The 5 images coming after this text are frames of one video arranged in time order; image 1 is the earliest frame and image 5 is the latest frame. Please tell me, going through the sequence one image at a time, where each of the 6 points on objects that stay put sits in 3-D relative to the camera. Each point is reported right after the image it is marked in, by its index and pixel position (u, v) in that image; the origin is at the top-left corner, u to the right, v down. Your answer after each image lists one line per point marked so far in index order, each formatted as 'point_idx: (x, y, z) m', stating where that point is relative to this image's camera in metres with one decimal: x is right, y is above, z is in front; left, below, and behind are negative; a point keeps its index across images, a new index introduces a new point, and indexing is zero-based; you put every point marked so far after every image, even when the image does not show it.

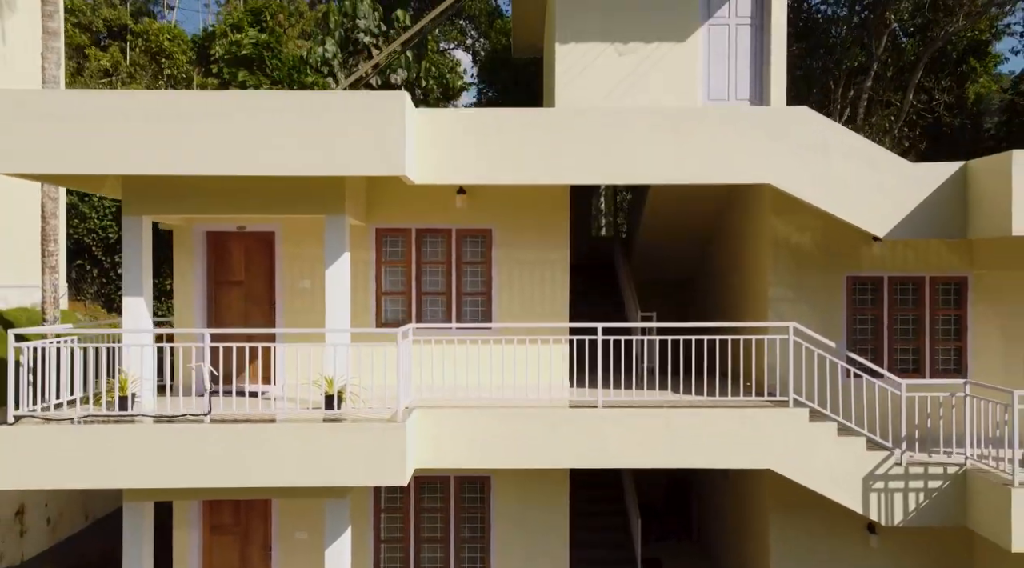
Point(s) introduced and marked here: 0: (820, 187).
0: (+3.4, +1.1, +8.8) m
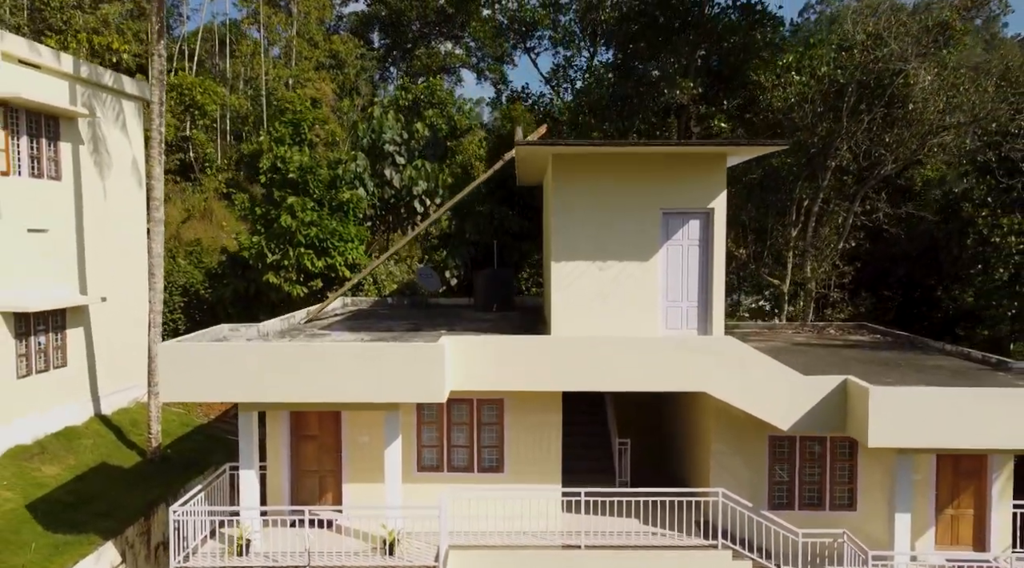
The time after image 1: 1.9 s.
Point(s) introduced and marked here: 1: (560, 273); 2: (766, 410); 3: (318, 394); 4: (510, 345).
0: (+3.6, -1.7, +12.2) m
1: (+0.8, +0.2, +13.5) m
2: (+3.9, -1.9, +12.2) m
3: (-2.8, -1.6, +11.6) m
4: (0.0, -0.9, +12.3) m
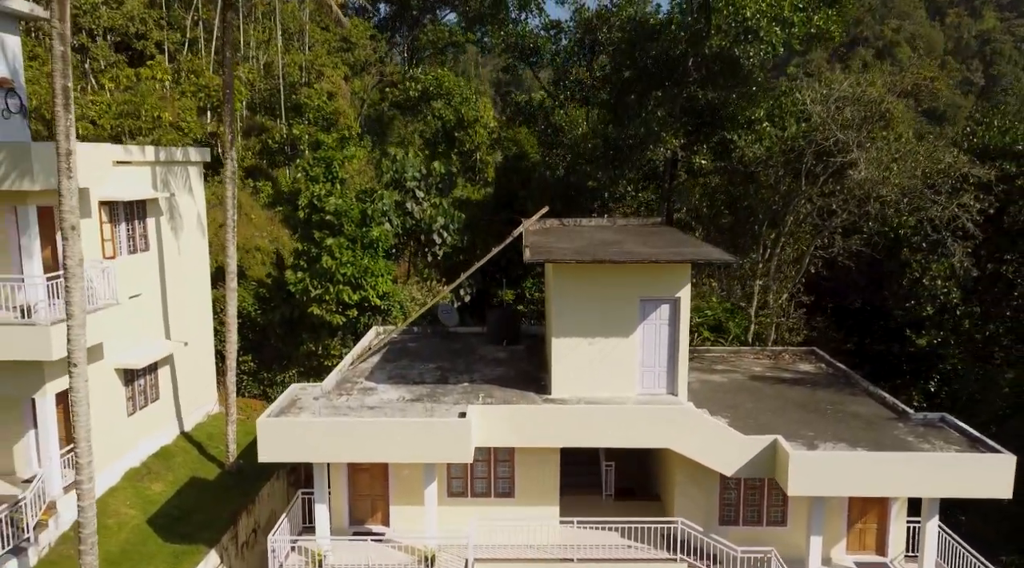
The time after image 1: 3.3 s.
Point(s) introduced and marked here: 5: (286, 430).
0: (+3.8, -3.4, +16.1) m
1: (+1.0, -1.4, +17.2) m
2: (+4.1, -3.6, +16.1) m
3: (-2.6, -3.3, +15.5) m
4: (+0.2, -2.6, +16.1) m
5: (-4.4, -2.8, +15.4) m
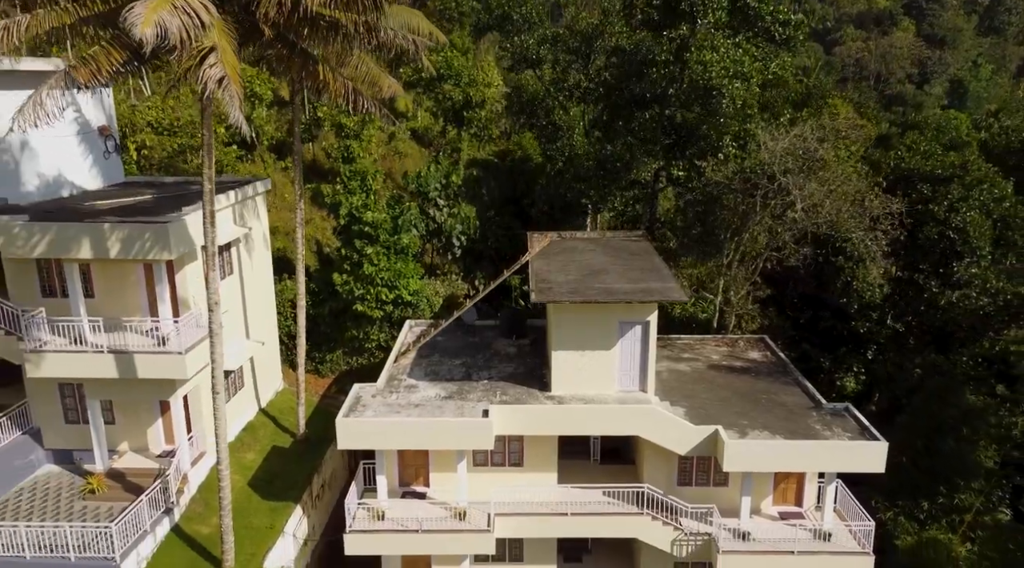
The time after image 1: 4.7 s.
0: (+4.0, -4.2, +21.9) m
1: (+1.3, -2.1, +22.8) m
2: (+4.4, -4.4, +21.9) m
3: (-2.4, -4.3, +21.3) m
4: (+0.4, -3.5, +21.8) m
5: (-4.1, -3.8, +21.1) m
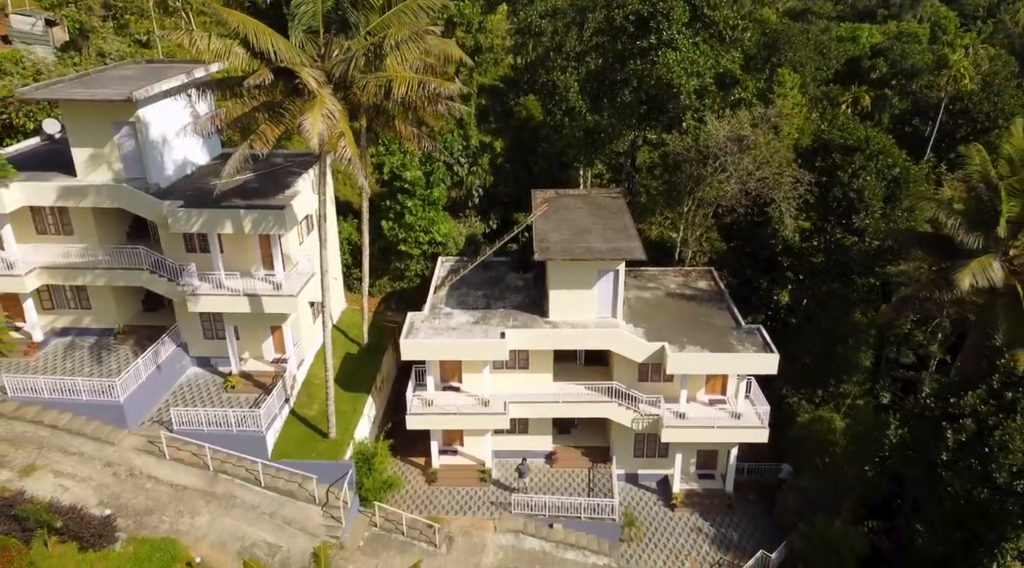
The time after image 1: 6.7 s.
0: (+4.4, -2.6, +31.5) m
1: (+1.7, -0.4, +32.1) m
2: (+4.8, -2.9, +31.6) m
3: (-2.0, -2.8, +30.9) m
4: (+0.8, -1.9, +31.3) m
5: (-3.8, -2.3, +30.8) m
